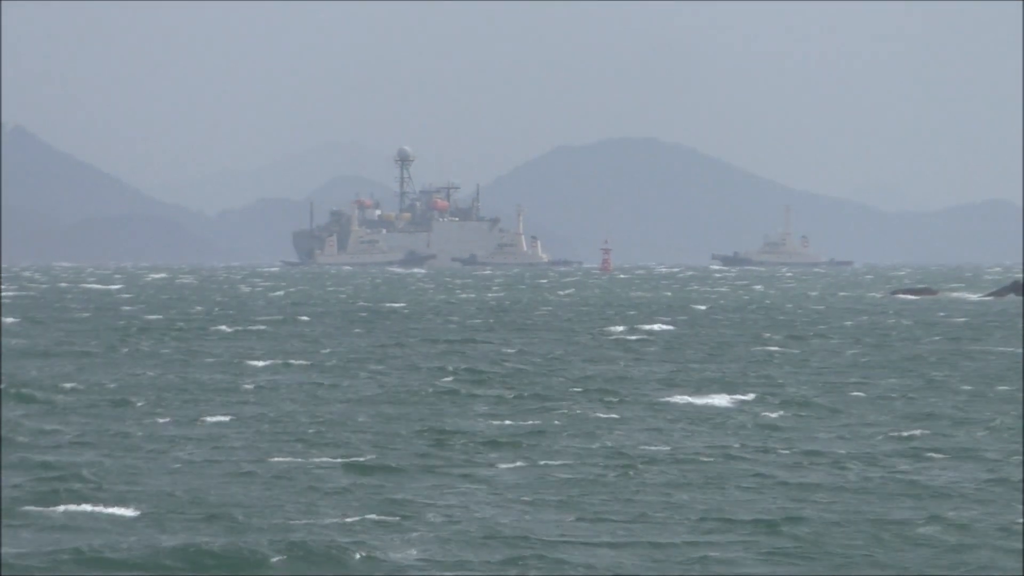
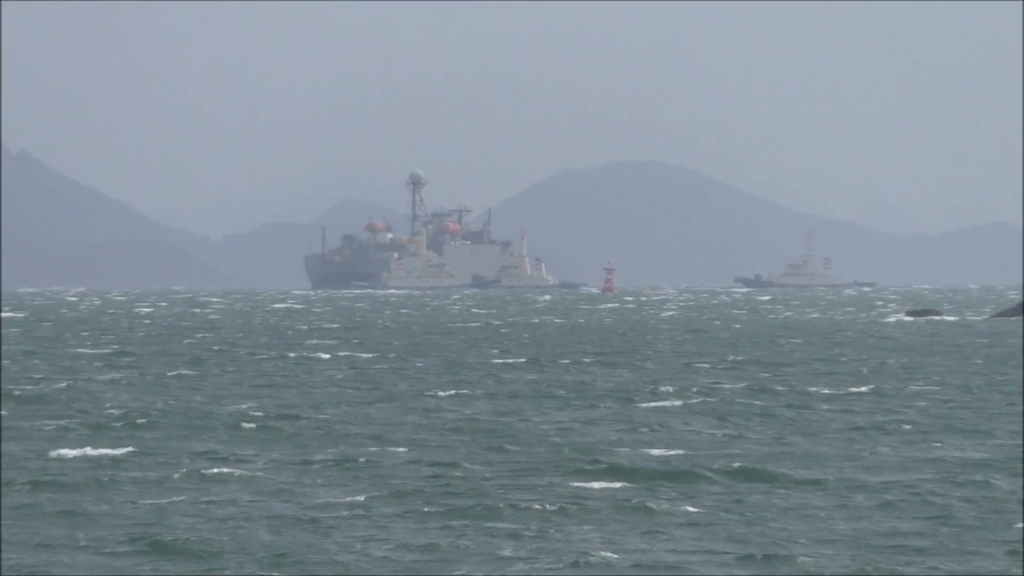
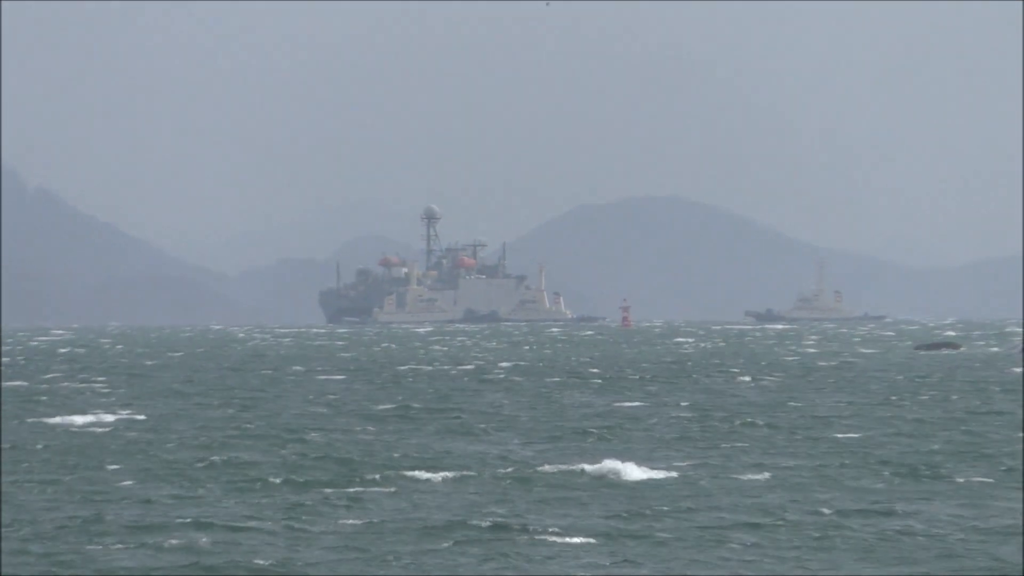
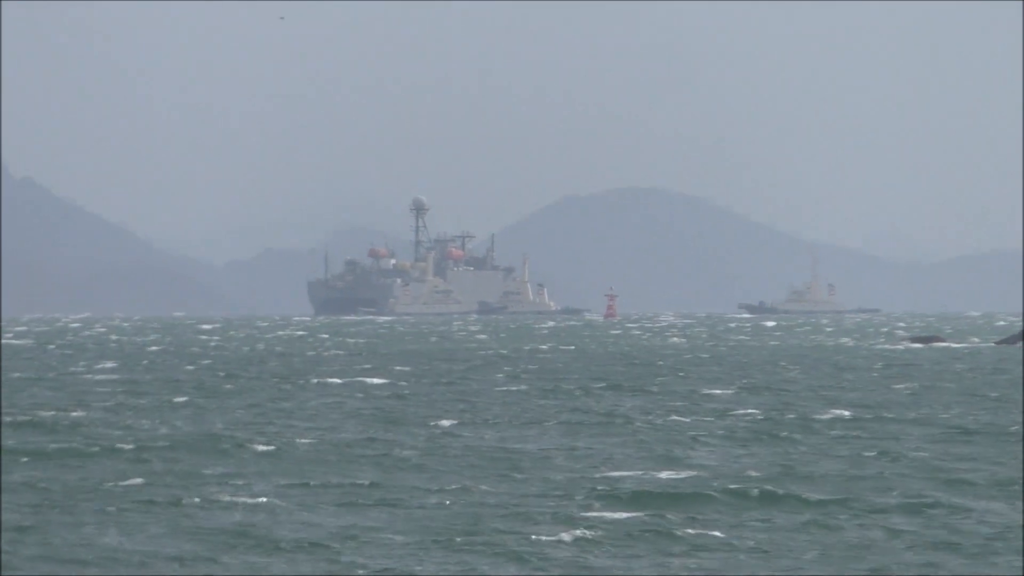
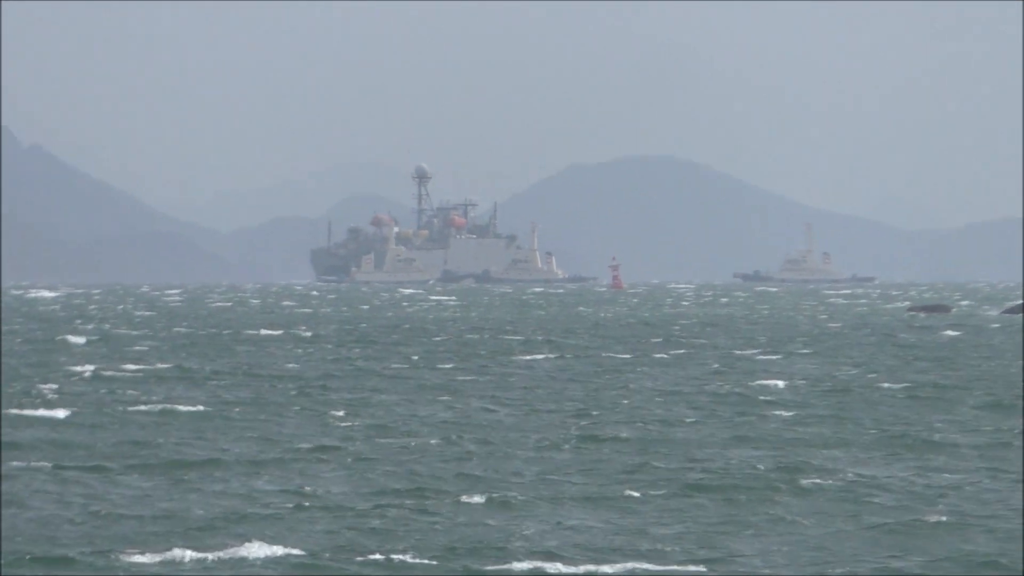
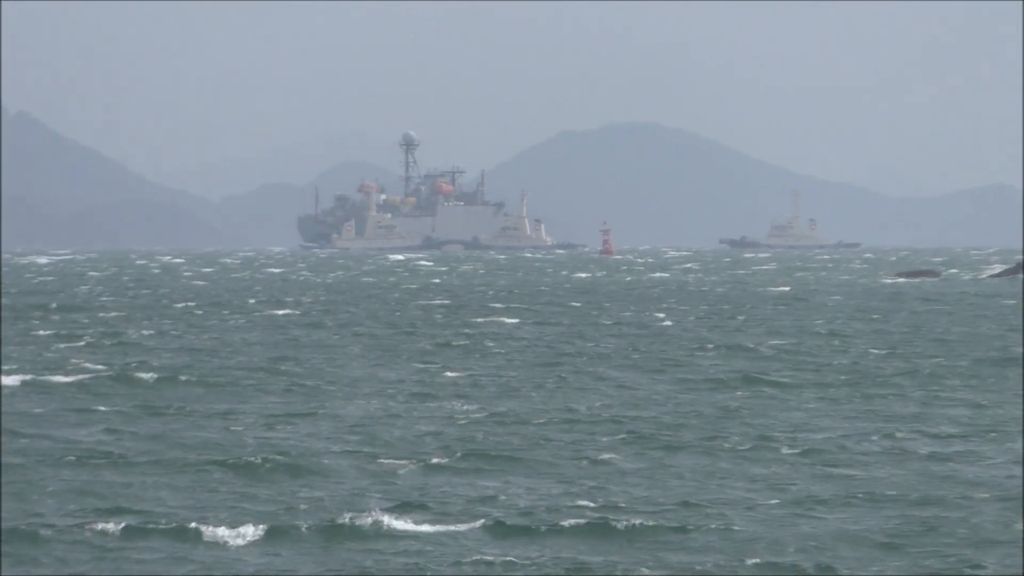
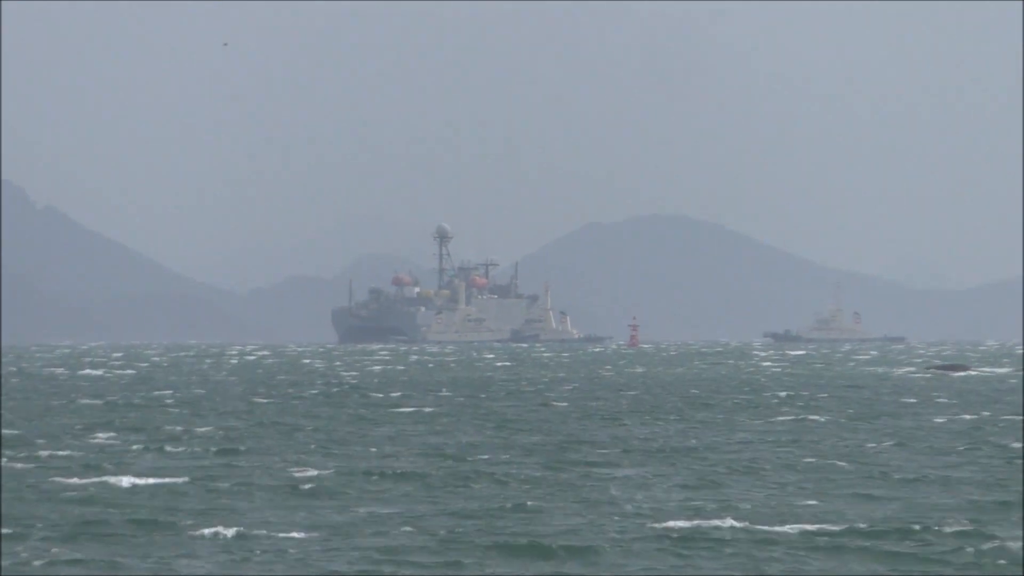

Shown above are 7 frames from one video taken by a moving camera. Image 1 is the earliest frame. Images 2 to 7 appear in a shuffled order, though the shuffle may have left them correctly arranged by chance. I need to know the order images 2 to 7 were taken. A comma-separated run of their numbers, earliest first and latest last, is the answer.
6, 5, 3, 2, 4, 7
